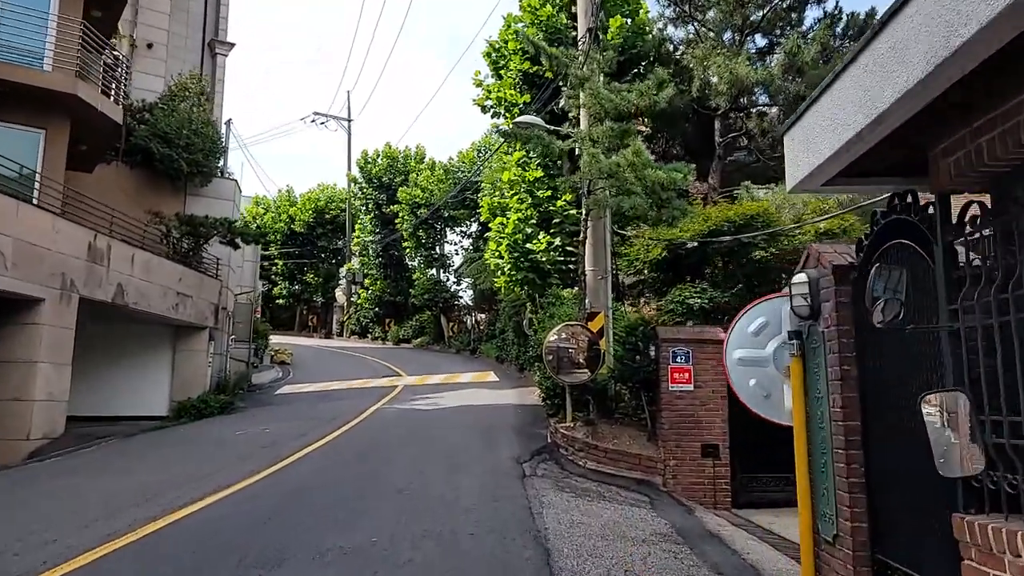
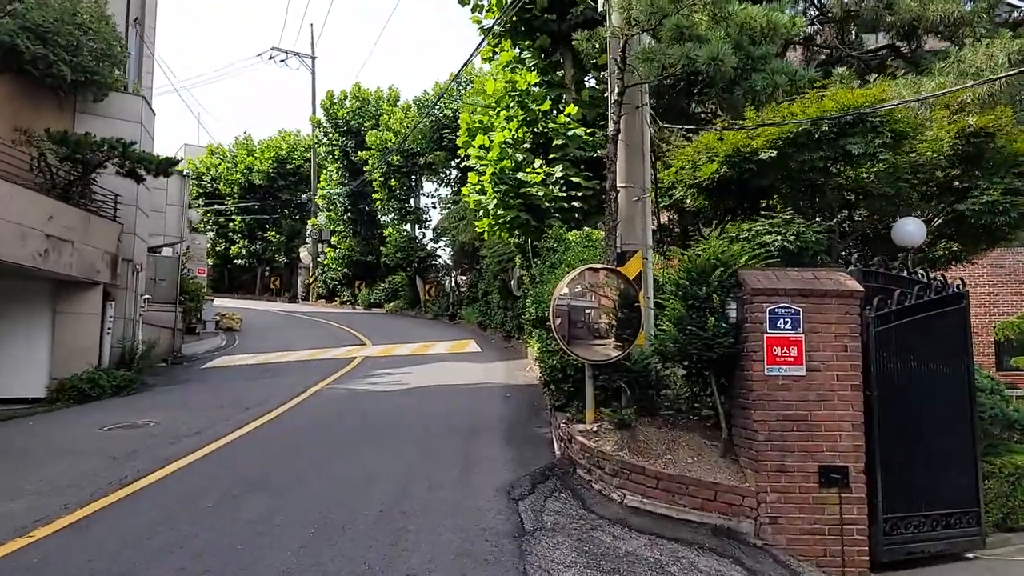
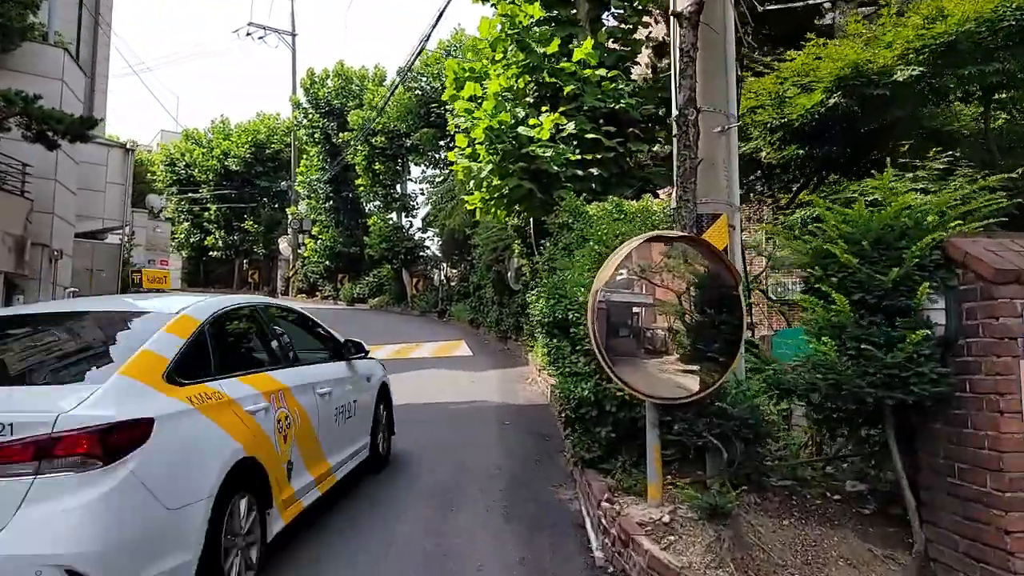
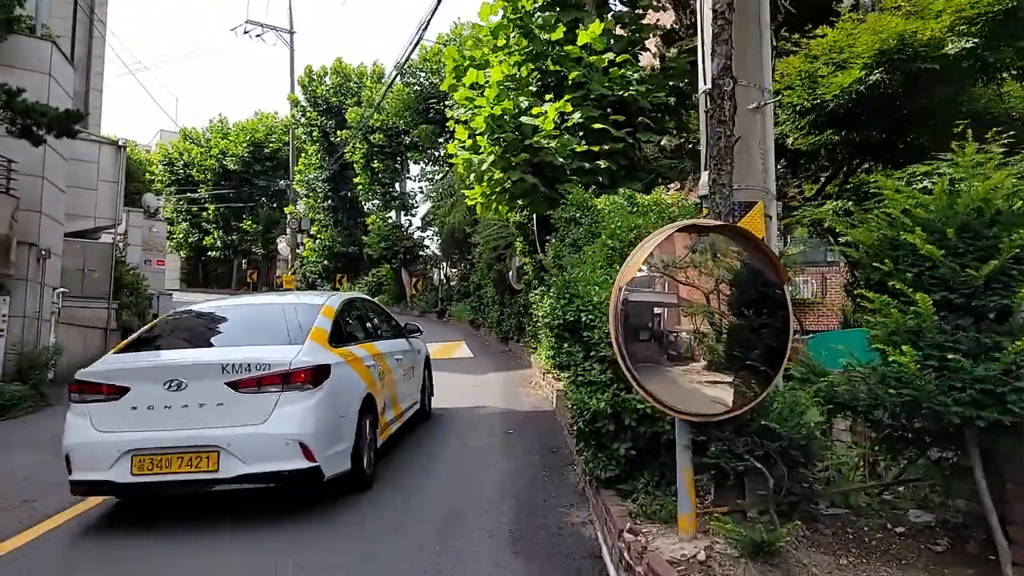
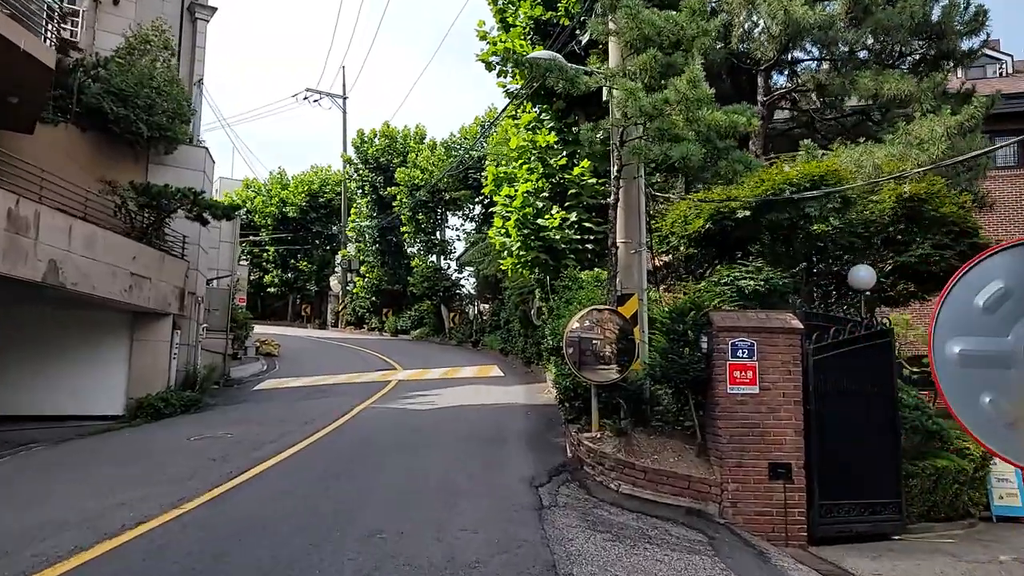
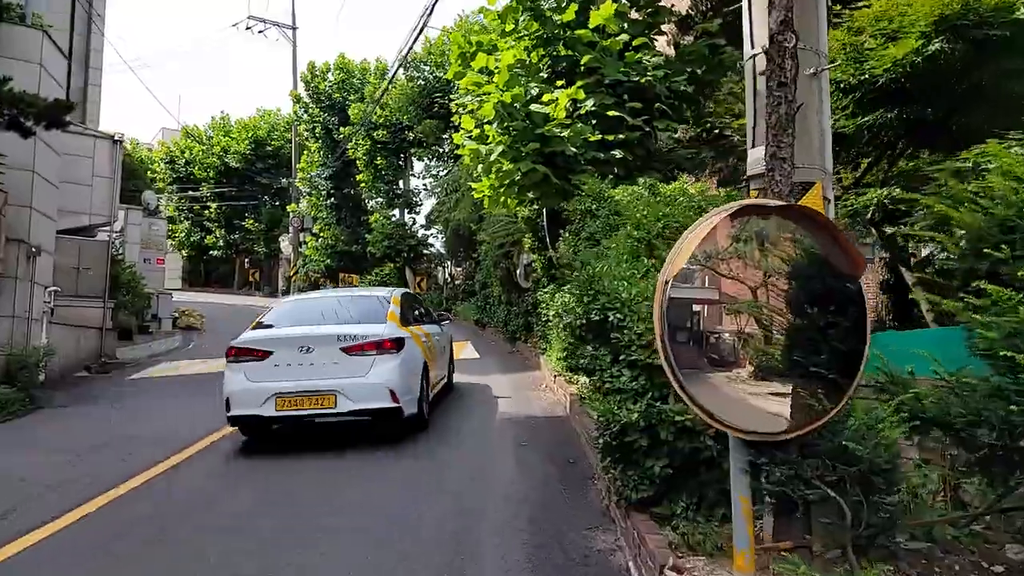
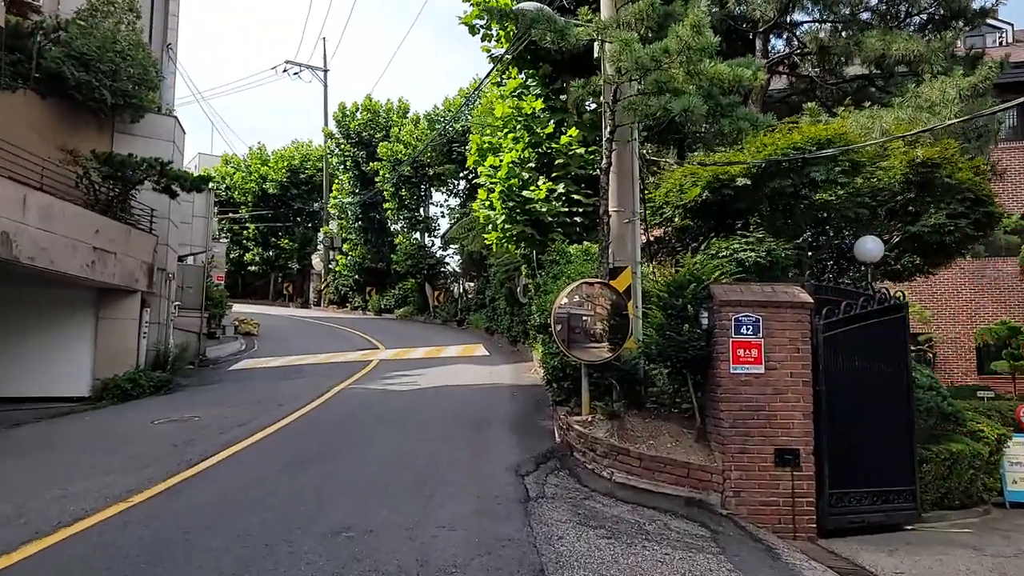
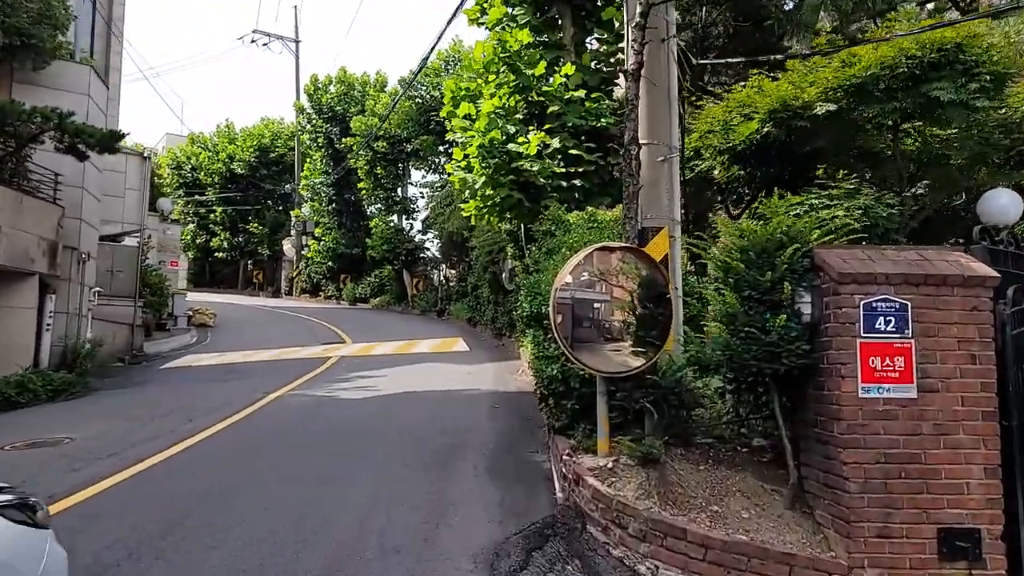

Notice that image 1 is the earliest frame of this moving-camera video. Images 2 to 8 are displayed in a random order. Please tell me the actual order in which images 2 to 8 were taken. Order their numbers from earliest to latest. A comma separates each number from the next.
5, 7, 2, 8, 3, 4, 6
